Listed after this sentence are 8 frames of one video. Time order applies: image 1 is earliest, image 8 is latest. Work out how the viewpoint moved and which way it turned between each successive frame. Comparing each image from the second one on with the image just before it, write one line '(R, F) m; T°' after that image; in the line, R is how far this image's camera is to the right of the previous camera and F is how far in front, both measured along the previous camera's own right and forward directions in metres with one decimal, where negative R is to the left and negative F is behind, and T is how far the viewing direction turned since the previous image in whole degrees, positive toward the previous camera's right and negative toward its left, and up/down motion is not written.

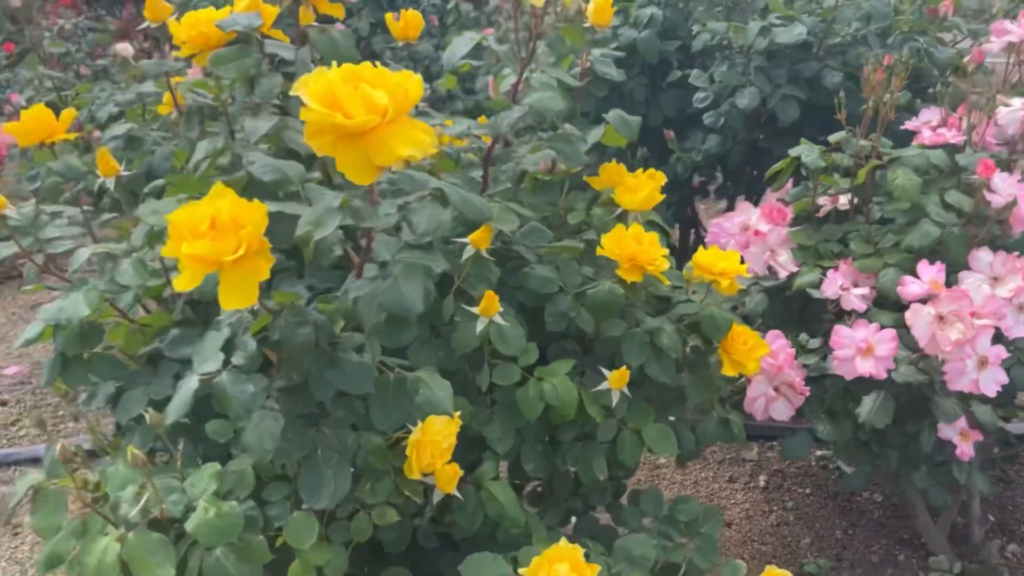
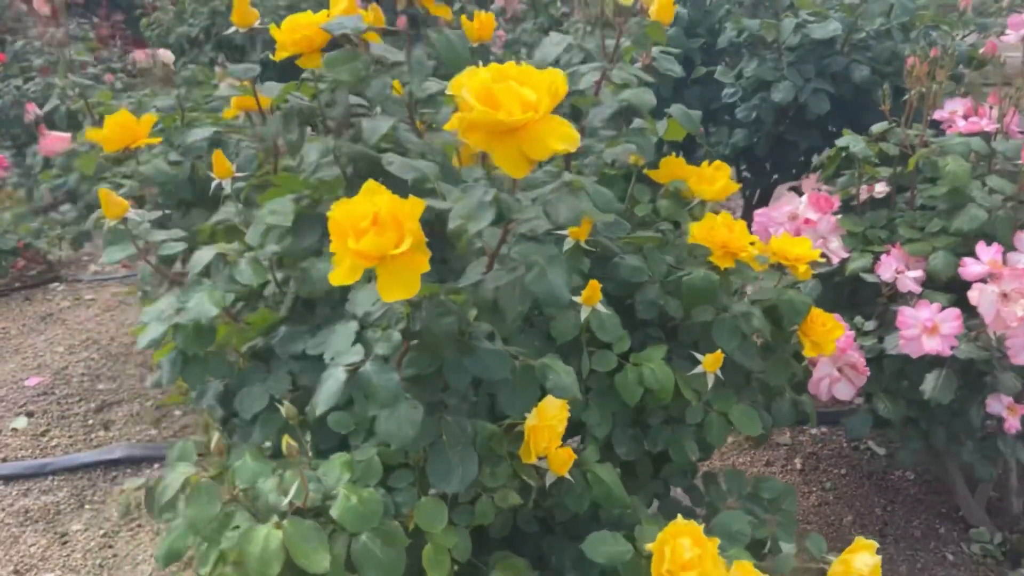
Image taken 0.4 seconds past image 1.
(-0.2, 0.0) m; +2°
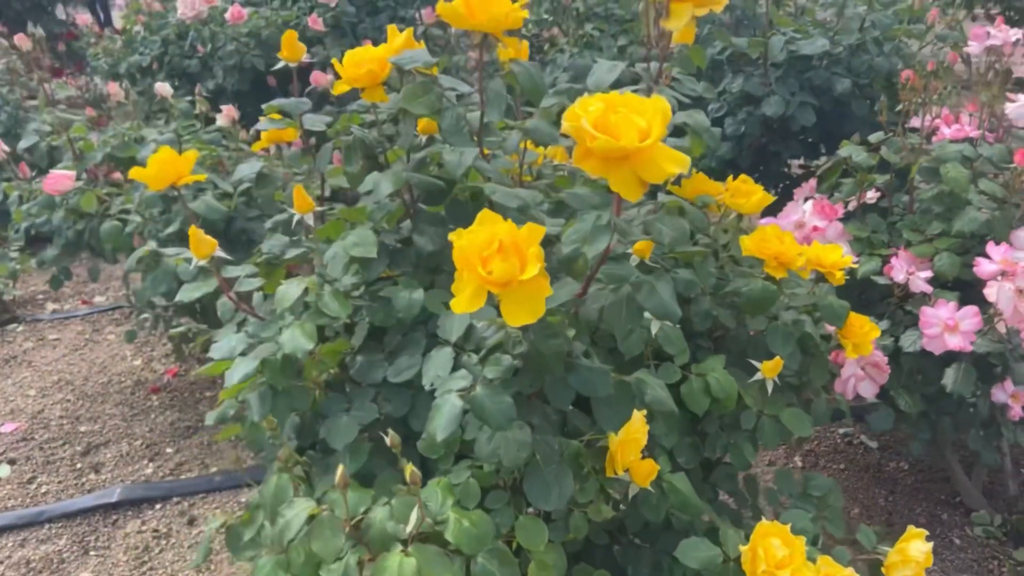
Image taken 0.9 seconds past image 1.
(-0.2, 0.0) m; +5°
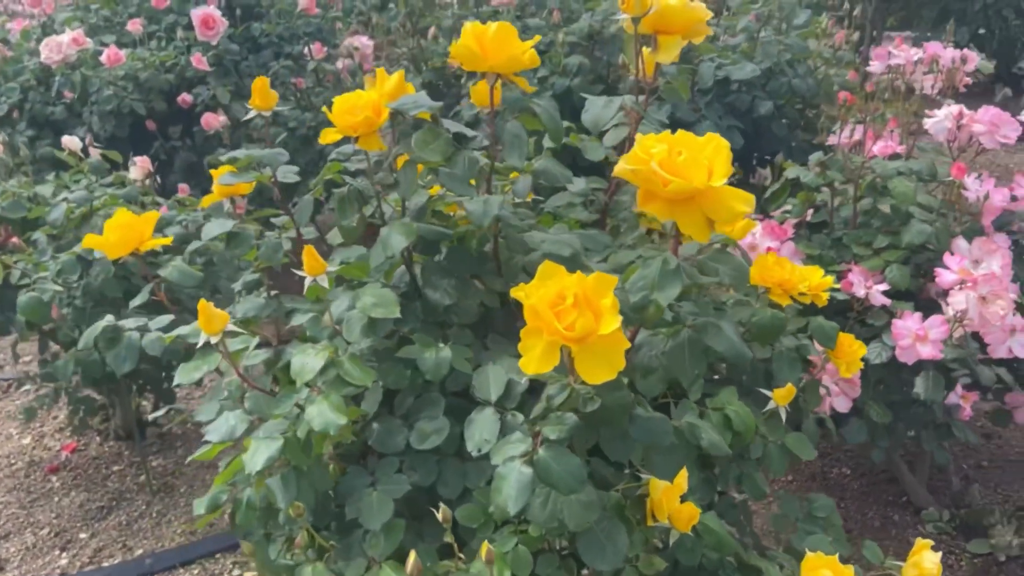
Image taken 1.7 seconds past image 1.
(-0.2, +0.1) m; +9°
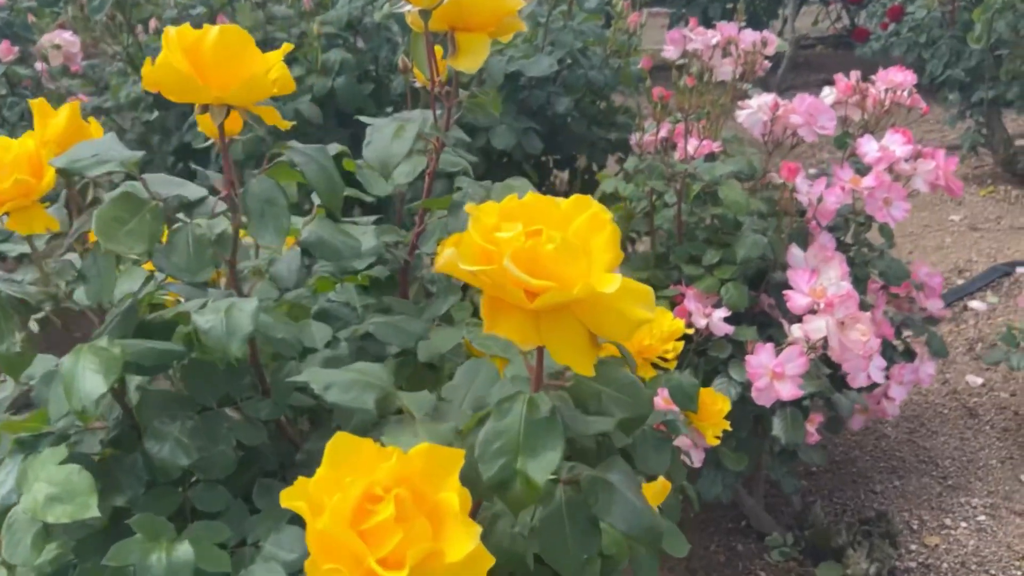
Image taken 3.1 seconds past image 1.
(0.0, +0.4) m; +14°
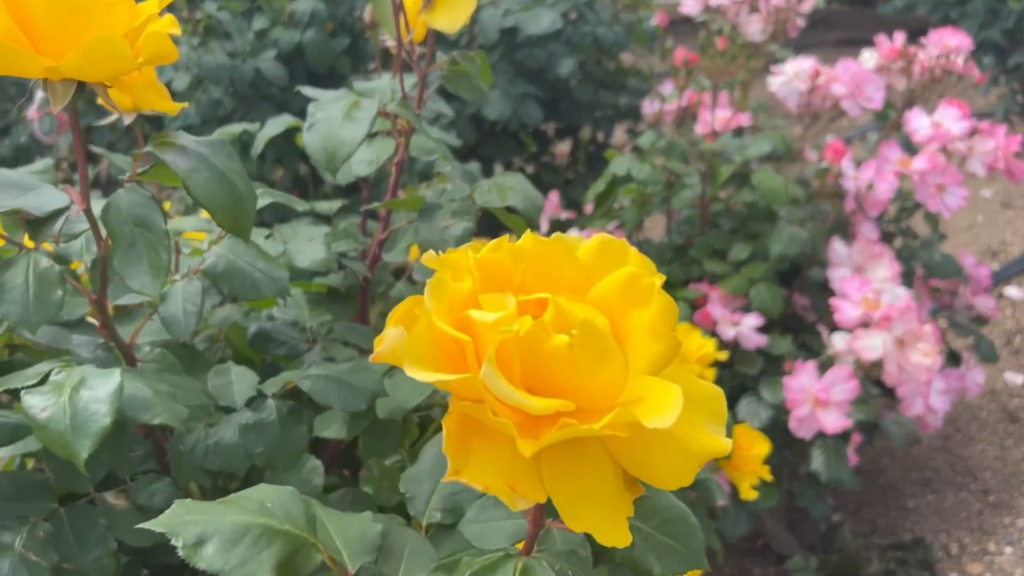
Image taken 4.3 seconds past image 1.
(0.0, +0.3) m; 0°
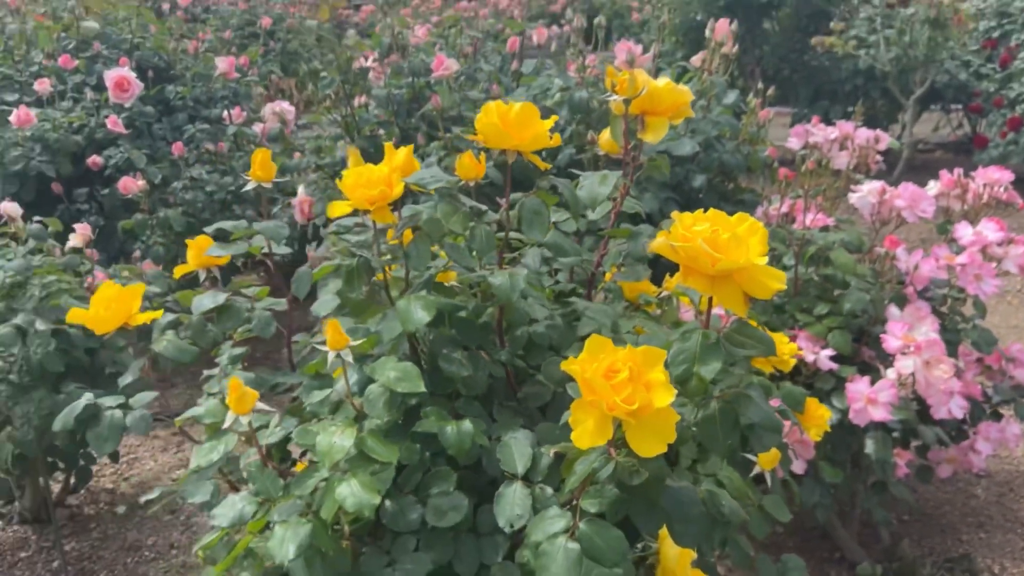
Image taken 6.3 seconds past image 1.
(-0.1, -0.7) m; -7°
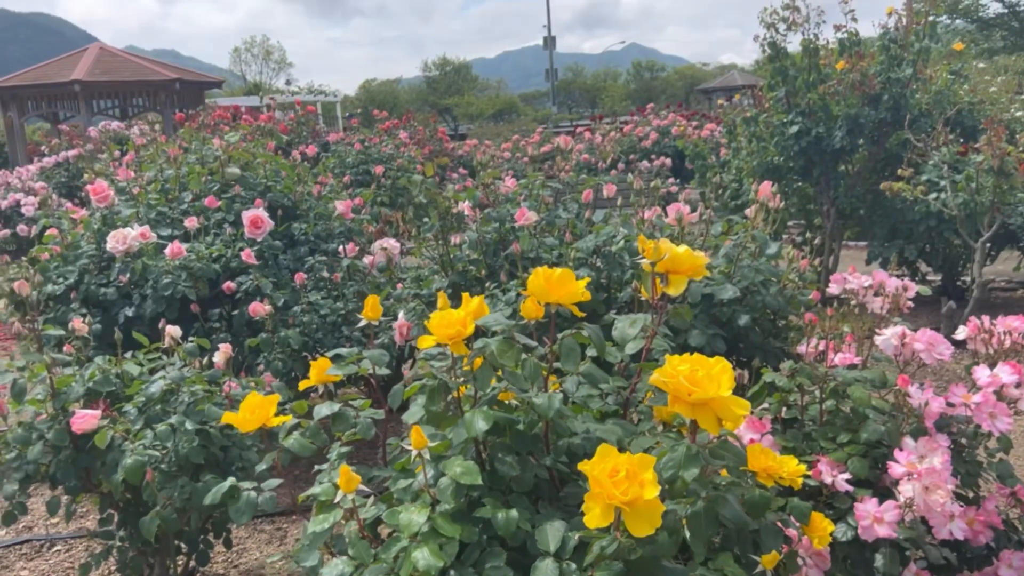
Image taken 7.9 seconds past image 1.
(+0.1, -0.4) m; -6°
